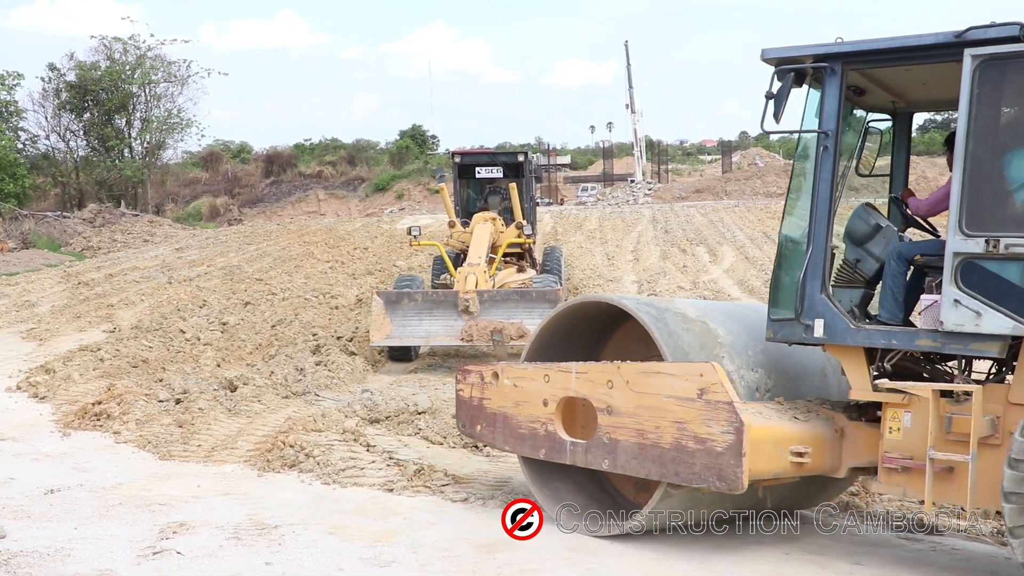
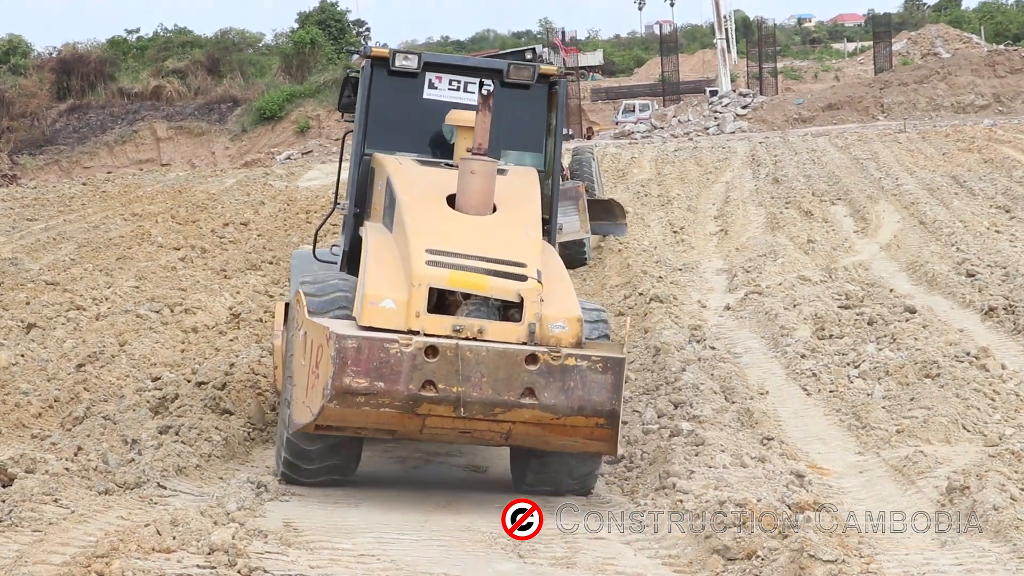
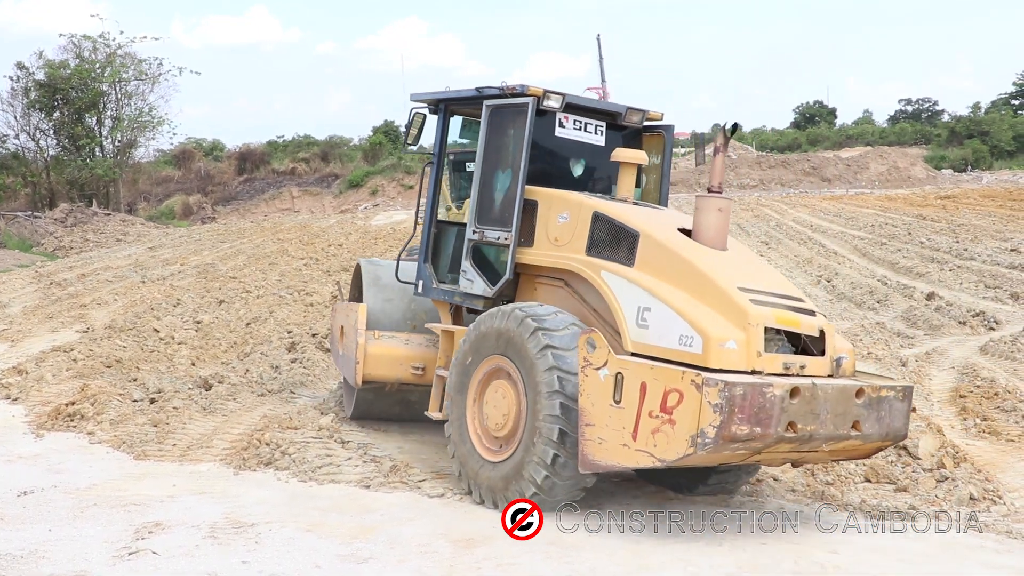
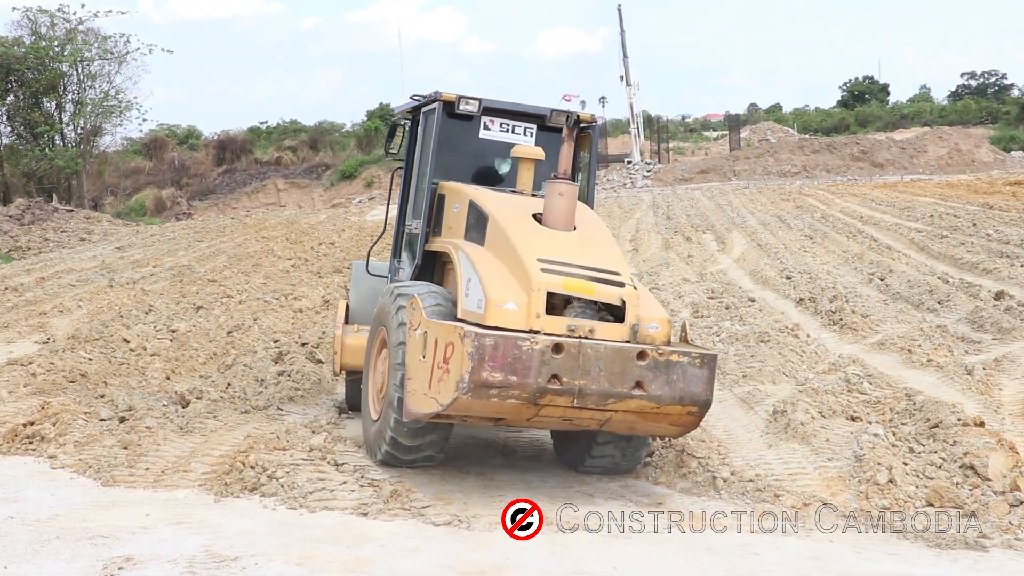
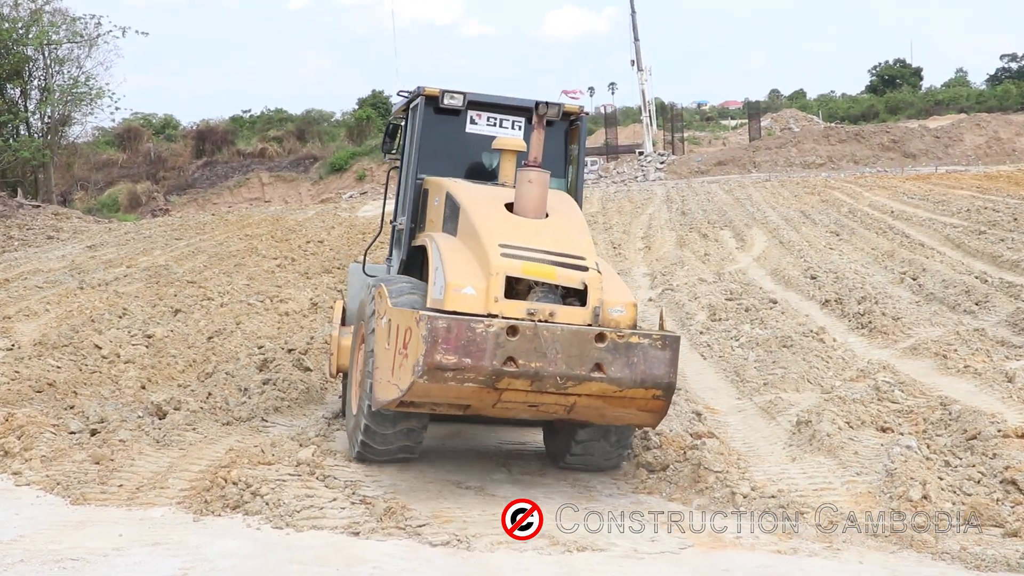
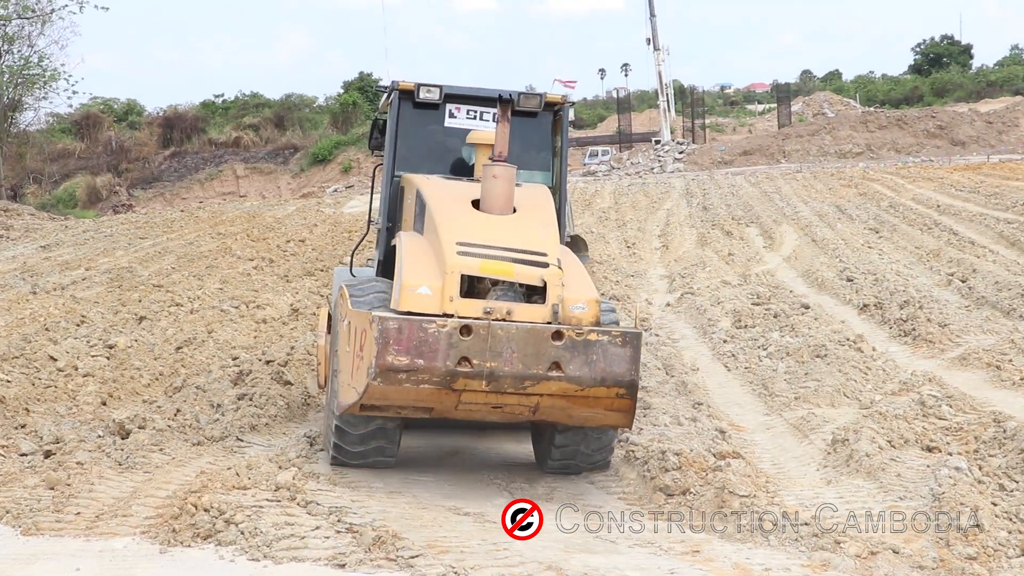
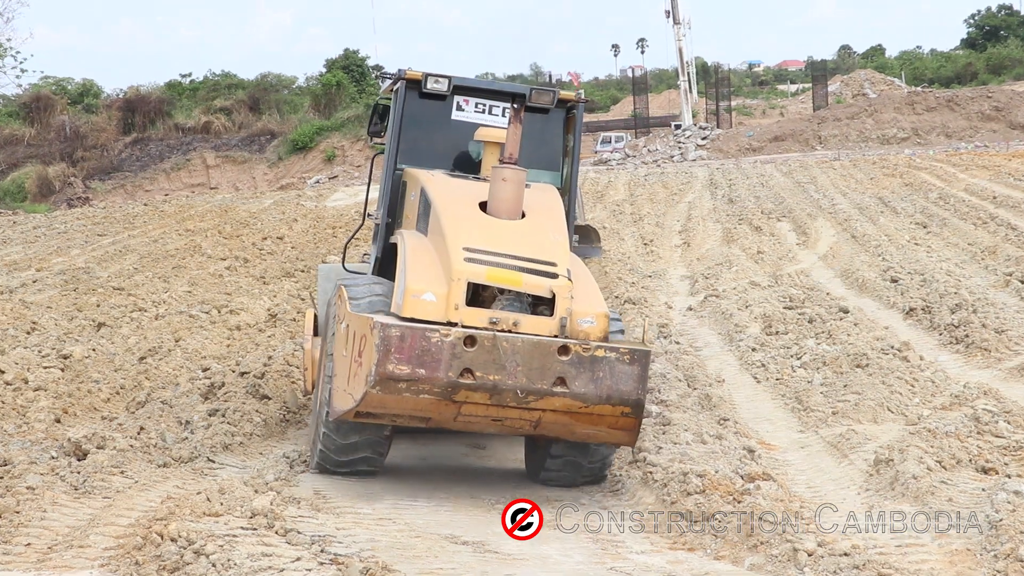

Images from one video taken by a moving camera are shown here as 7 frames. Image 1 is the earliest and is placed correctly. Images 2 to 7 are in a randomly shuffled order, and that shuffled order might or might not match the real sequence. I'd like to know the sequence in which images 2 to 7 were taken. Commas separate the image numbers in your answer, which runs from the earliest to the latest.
3, 4, 5, 6, 7, 2
